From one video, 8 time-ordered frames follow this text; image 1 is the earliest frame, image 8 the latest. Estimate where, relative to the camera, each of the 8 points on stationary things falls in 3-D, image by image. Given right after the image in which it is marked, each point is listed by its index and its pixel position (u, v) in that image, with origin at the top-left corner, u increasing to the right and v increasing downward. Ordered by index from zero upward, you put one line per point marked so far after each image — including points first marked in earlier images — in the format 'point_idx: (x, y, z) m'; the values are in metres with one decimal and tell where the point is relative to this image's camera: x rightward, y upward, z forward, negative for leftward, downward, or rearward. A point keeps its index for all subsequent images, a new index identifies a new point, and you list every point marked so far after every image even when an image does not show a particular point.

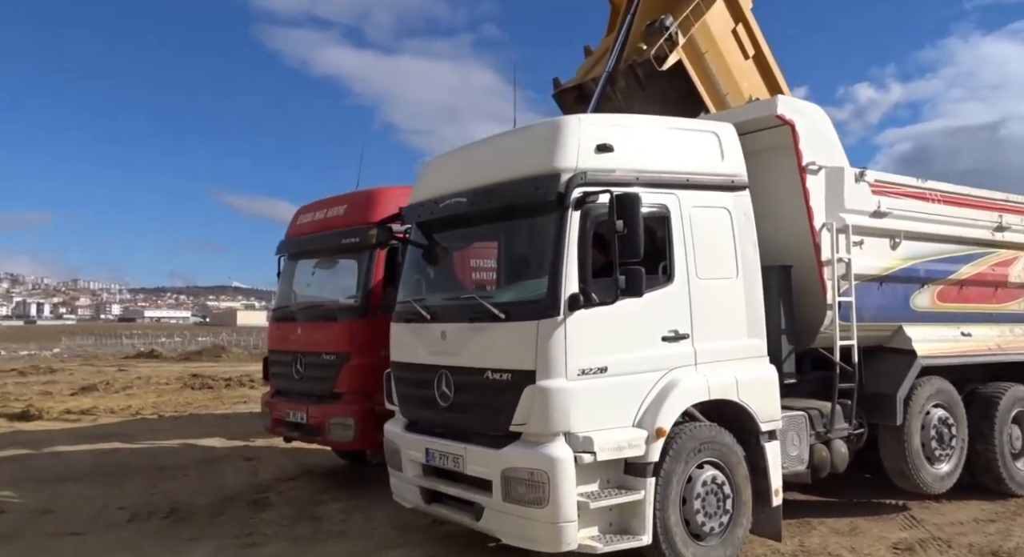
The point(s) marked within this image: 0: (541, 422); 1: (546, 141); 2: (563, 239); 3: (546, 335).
0: (+0.2, -0.9, +4.1) m
1: (+0.2, +1.0, +4.5) m
2: (+0.3, +0.3, +4.3) m
3: (+0.2, -0.4, +4.1) m
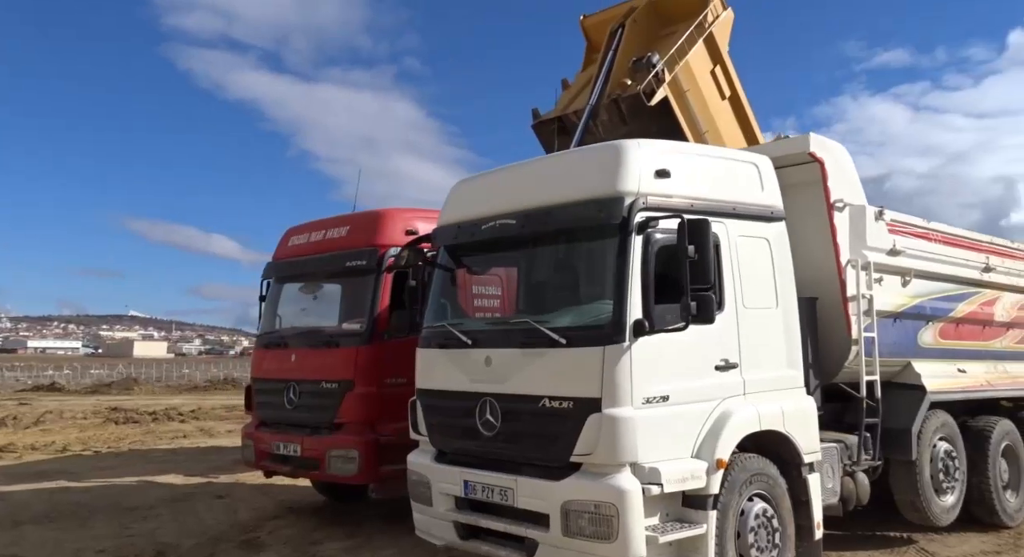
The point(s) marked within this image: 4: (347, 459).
0: (+0.6, -1.1, +3.9) m
1: (+0.6, +0.8, +4.5) m
2: (+0.7, +0.1, +4.2) m
3: (+0.6, -0.5, +4.0) m
4: (-1.6, -1.7, +6.2) m
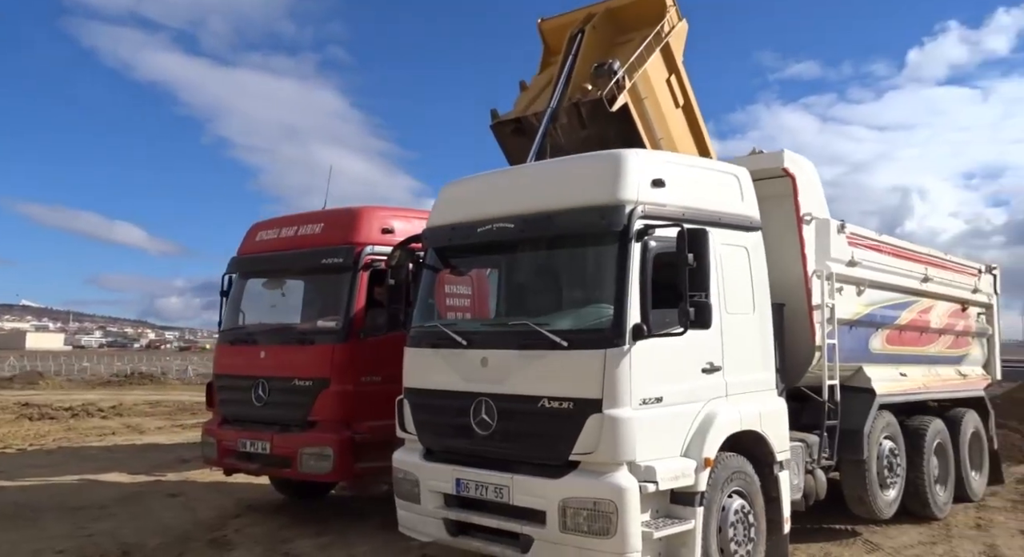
0: (+0.6, -1.1, +4.1) m
1: (+0.7, +0.7, +4.6) m
2: (+0.8, +0.1, +4.4) m
3: (+0.6, -0.6, +4.1) m
4: (-1.8, -1.7, +6.1) m
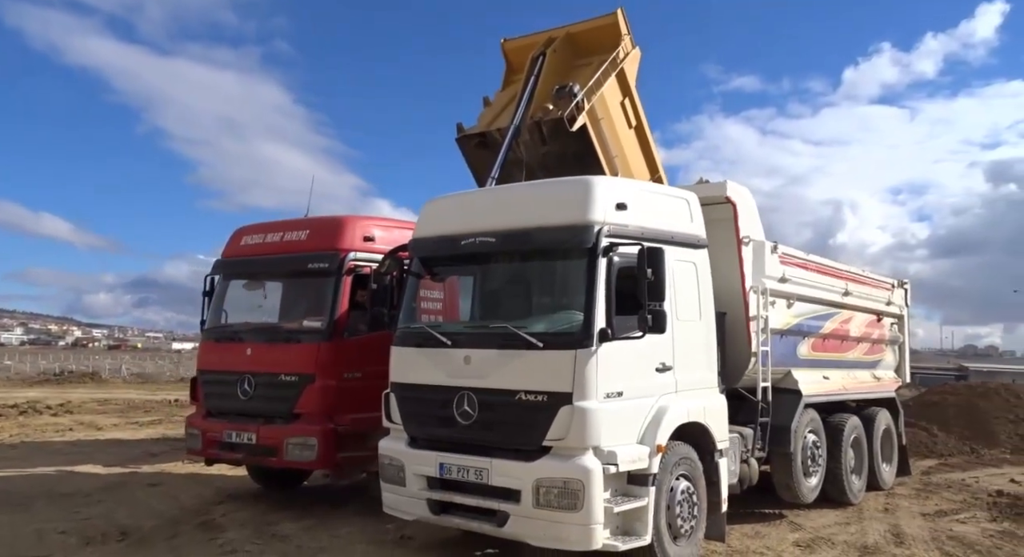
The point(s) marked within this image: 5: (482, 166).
0: (+0.5, -1.2, +4.8) m
1: (+0.5, +0.7, +5.3) m
2: (+0.6, 0.0, +5.0) m
3: (+0.5, -0.6, +4.8) m
4: (-2.1, -1.7, +6.6) m
5: (-0.5, +1.8, +10.3) m
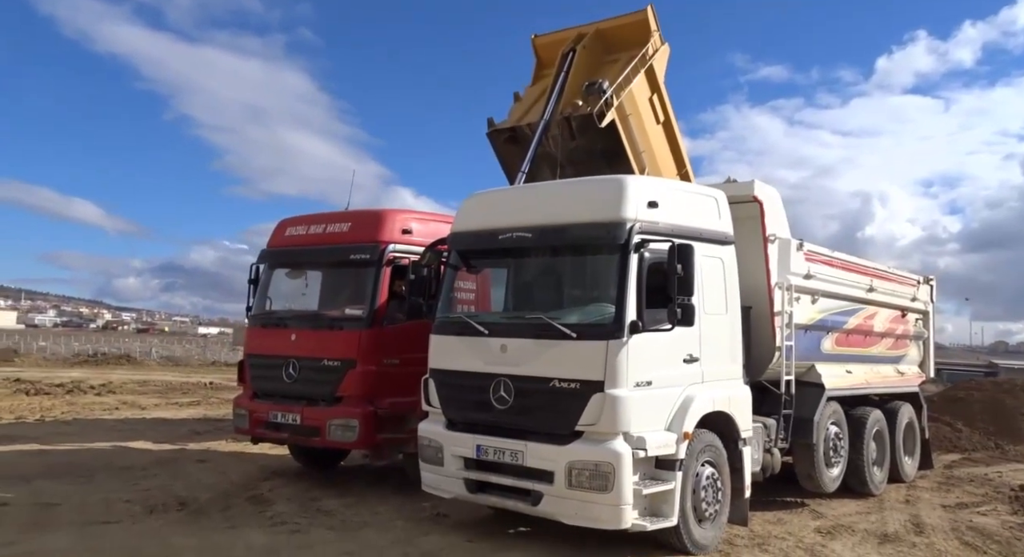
0: (+0.7, -1.1, +5.0) m
1: (+0.8, +0.7, +5.6) m
2: (+0.9, 0.0, +5.3) m
3: (+0.8, -0.6, +5.1) m
4: (-1.8, -1.6, +6.9) m
5: (0.0, +1.9, +10.5) m
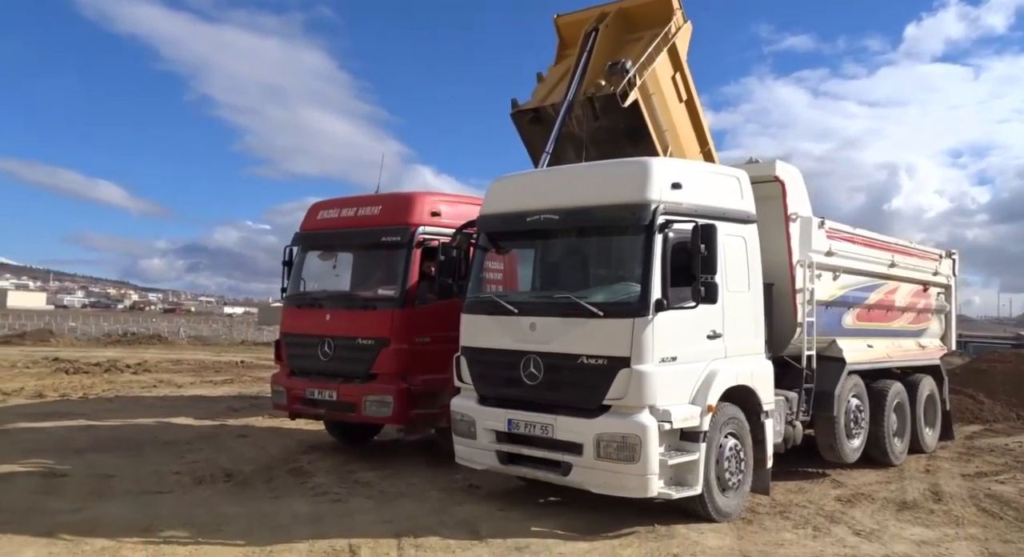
0: (+1.0, -1.0, +5.3) m
1: (+1.1, +0.9, +5.7) m
2: (+1.2, +0.2, +5.5) m
3: (+1.0, -0.4, +5.3) m
4: (-1.5, -1.4, +7.3) m
5: (+0.4, +2.3, +10.7) m
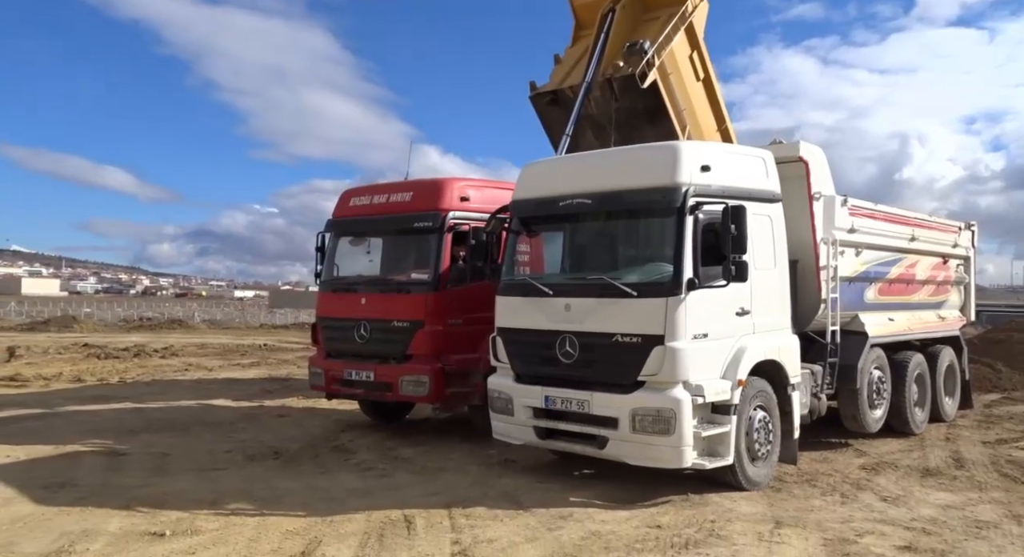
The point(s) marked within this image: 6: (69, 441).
0: (+1.3, -0.8, +5.5) m
1: (+1.4, +1.1, +5.9) m
2: (+1.5, +0.4, +5.7) m
3: (+1.4, -0.3, +5.5) m
4: (-1.1, -1.2, +7.5) m
5: (+0.7, +2.6, +10.8) m
6: (-4.8, -1.8, +7.0) m
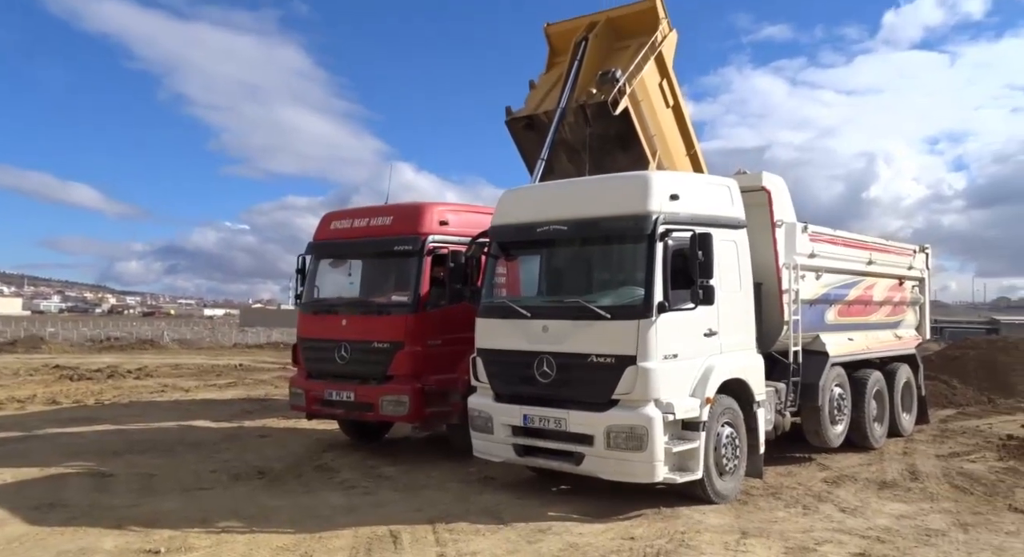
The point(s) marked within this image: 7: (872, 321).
0: (+1.2, -1.0, +5.8) m
1: (+1.2, +0.9, +6.2) m
2: (+1.3, +0.2, +6.0) m
3: (+1.2, -0.5, +5.8) m
4: (-1.3, -1.5, +7.7) m
5: (+0.3, +2.3, +11.1) m
6: (-5.1, -2.0, +7.1) m
7: (+5.2, -0.6, +9.4) m
